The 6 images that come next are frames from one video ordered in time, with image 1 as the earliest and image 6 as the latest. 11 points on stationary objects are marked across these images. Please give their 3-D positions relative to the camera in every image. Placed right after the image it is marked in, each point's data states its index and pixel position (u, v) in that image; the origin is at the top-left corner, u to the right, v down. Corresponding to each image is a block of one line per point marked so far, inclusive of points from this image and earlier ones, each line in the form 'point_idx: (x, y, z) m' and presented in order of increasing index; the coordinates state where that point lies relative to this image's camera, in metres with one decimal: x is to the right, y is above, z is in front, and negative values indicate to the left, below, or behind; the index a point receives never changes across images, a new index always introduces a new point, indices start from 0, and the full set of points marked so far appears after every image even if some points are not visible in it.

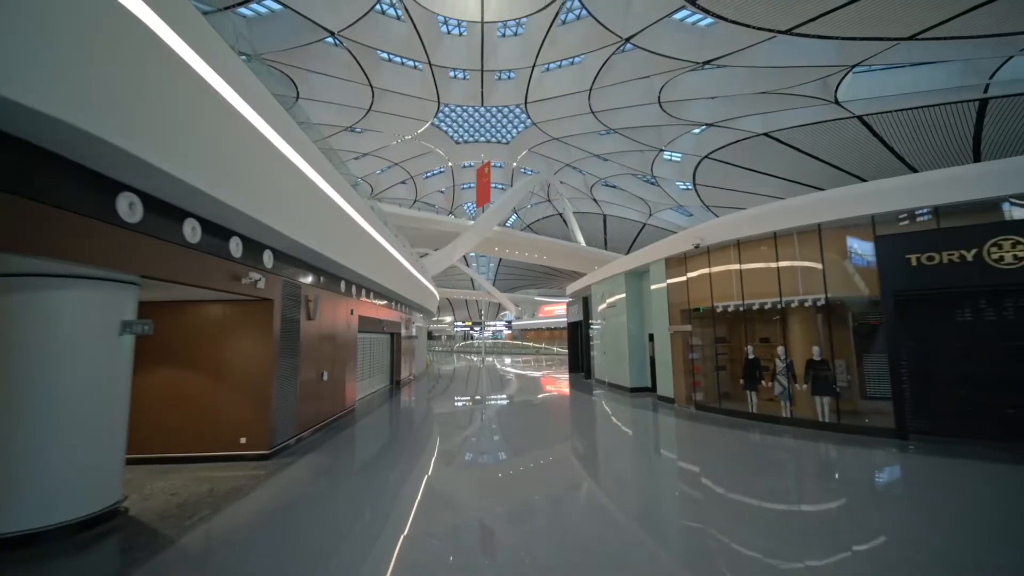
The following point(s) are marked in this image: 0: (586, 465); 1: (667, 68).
0: (+1.2, -2.8, +7.1) m
1: (+5.6, +7.8, +15.9) m
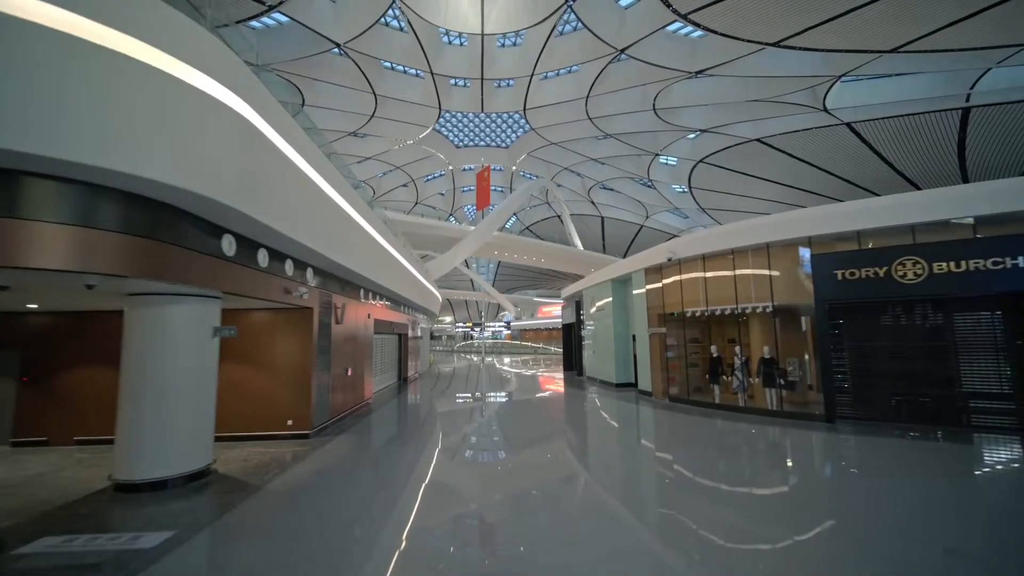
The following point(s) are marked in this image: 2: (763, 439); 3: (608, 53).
0: (+1.2, -2.9, +7.7) m
1: (+5.6, +7.8, +16.5) m
2: (+4.8, -2.8, +8.5) m
3: (+3.3, +8.1, +15.5) m
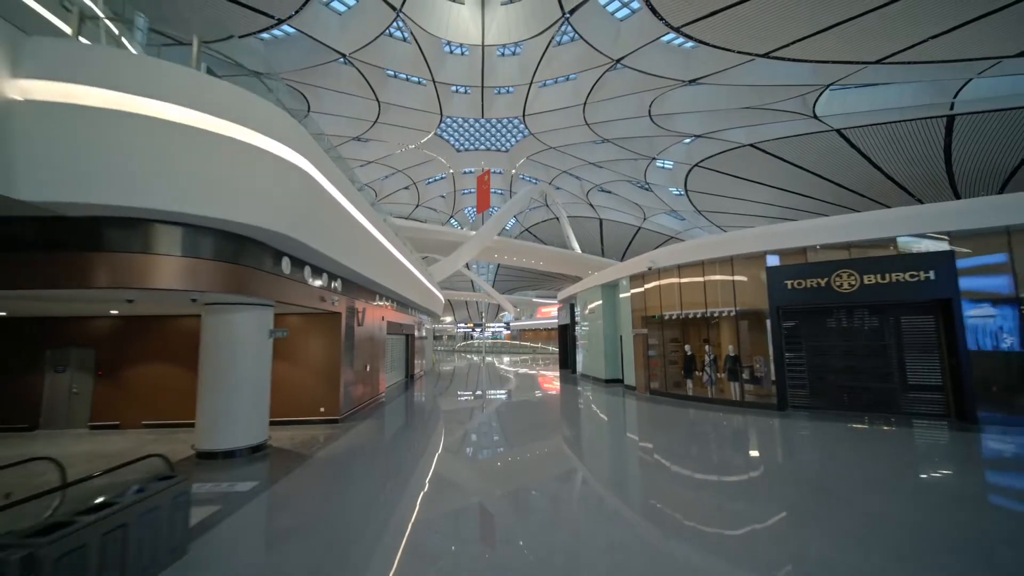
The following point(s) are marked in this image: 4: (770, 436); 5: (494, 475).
0: (+1.1, -2.9, +8.2) m
1: (+5.5, +7.7, +17.0) m
2: (+4.8, -2.8, +9.1) m
3: (+3.3, +8.1, +16.0) m
4: (+4.8, -2.7, +8.4) m
5: (-0.3, -2.9, +7.0) m
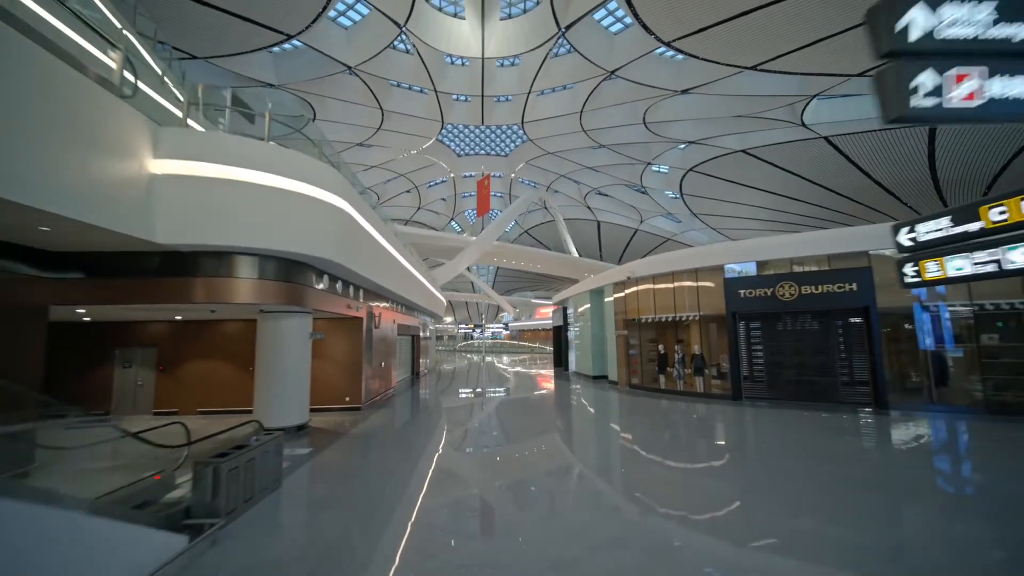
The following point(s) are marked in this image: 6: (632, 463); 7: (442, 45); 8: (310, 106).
0: (+1.1, -3.0, +8.8) m
1: (+5.5, +7.6, +17.6) m
2: (+4.7, -2.9, +9.7) m
3: (+3.3, +8.0, +16.7) m
4: (+4.8, -2.8, +9.0) m
5: (-0.3, -3.0, +7.7) m
6: (+1.9, -2.8, +7.1) m
7: (-2.5, +8.5, +15.7) m
8: (-8.3, +7.5, +18.4) m
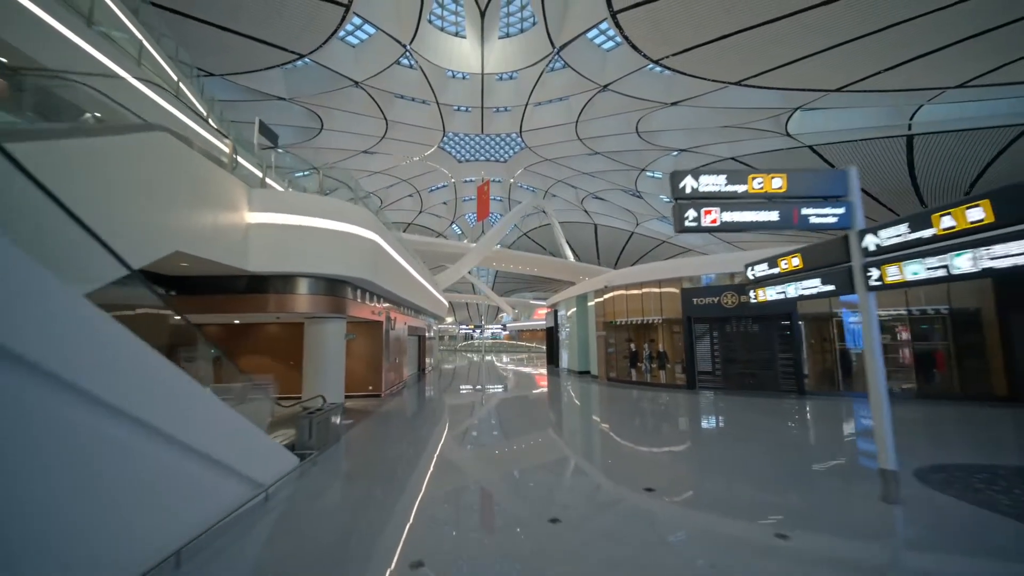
0: (+1.0, -3.1, +9.8) m
1: (+5.4, +7.5, +18.6) m
2: (+4.6, -3.0, +10.6) m
3: (+3.2, +7.9, +17.6) m
4: (+4.7, -2.9, +10.0) m
5: (-0.4, -3.1, +8.6) m
6: (+1.8, -2.9, +8.1) m
7: (-2.5, +8.4, +16.6) m
8: (-8.4, +7.4, +19.3) m
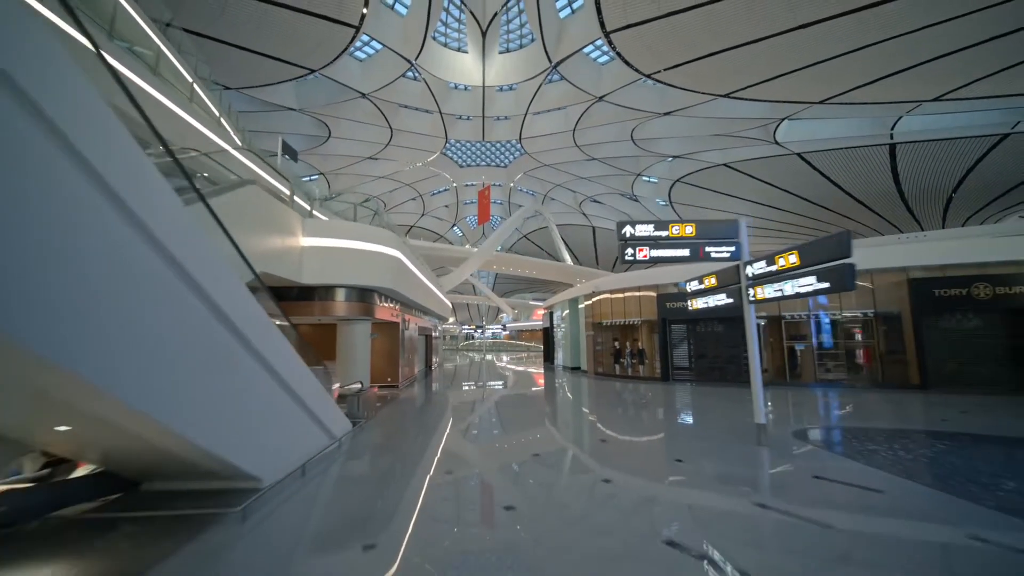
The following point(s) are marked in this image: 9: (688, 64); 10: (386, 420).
0: (+1.0, -3.2, +10.6) m
1: (+5.4, +7.4, +19.4) m
2: (+4.6, -3.1, +11.5) m
3: (+3.2, +7.8, +18.4) m
4: (+4.7, -3.0, +10.8) m
5: (-0.4, -3.2, +9.4) m
6: (+1.8, -3.0, +8.9) m
7: (-2.5, +8.4, +17.4) m
8: (-8.4, +7.3, +20.1) m
9: (+5.9, +7.5, +15.0) m
10: (-3.0, -3.1, +9.9) m
